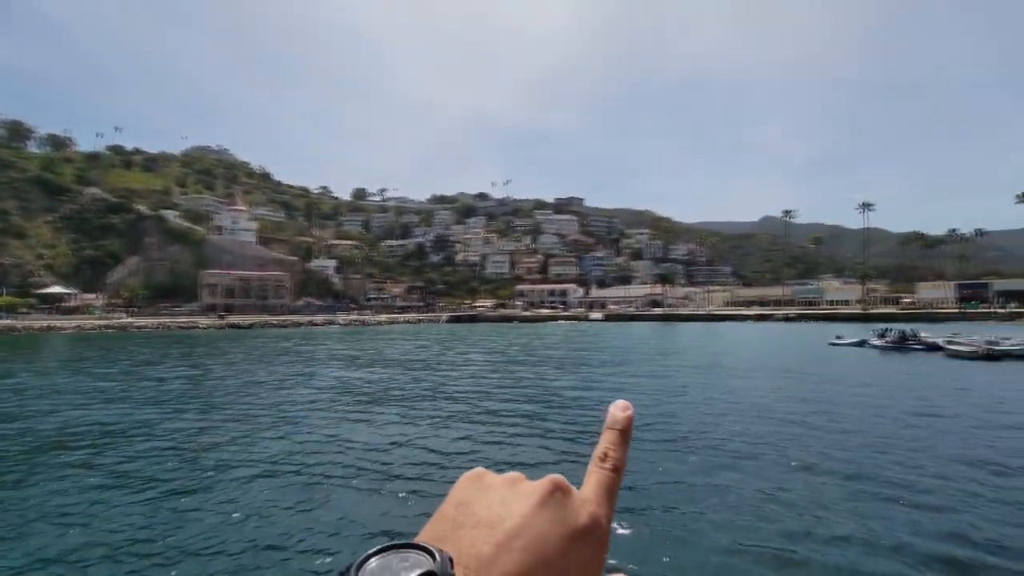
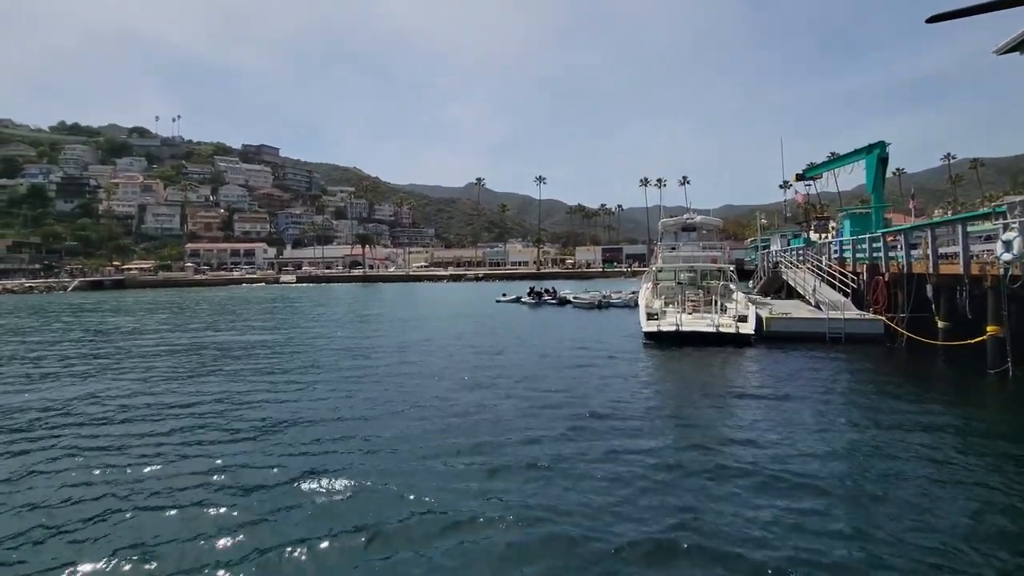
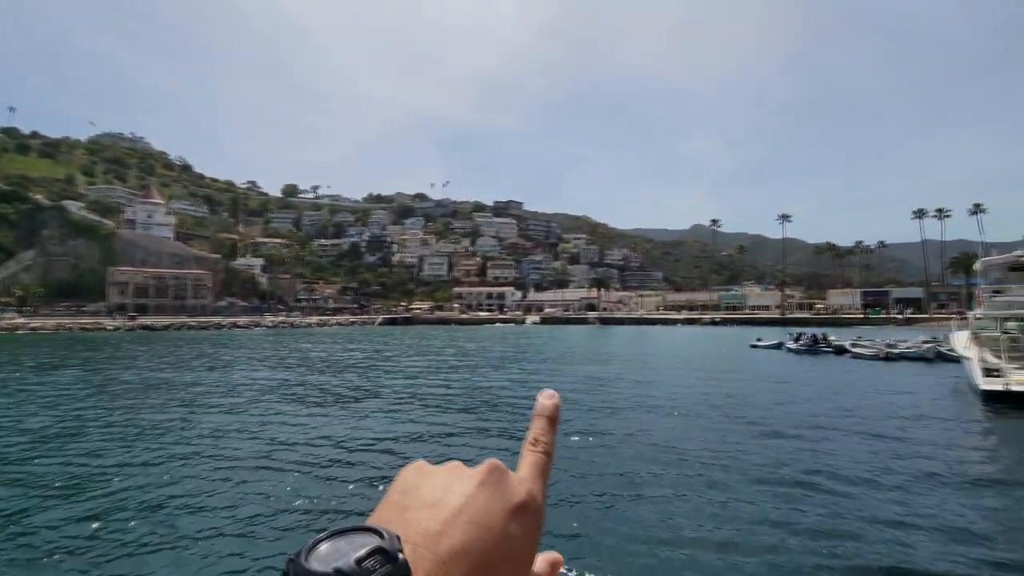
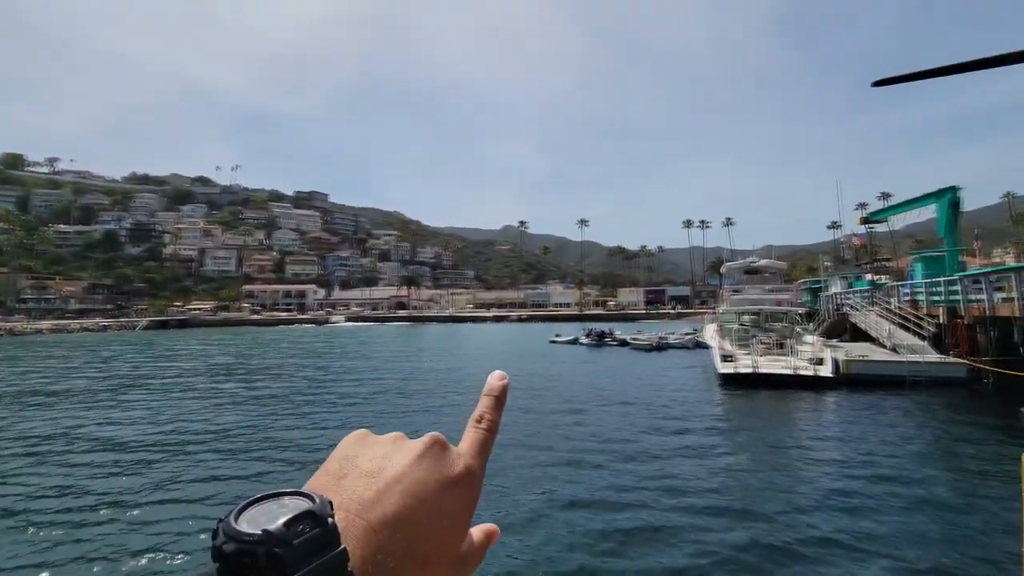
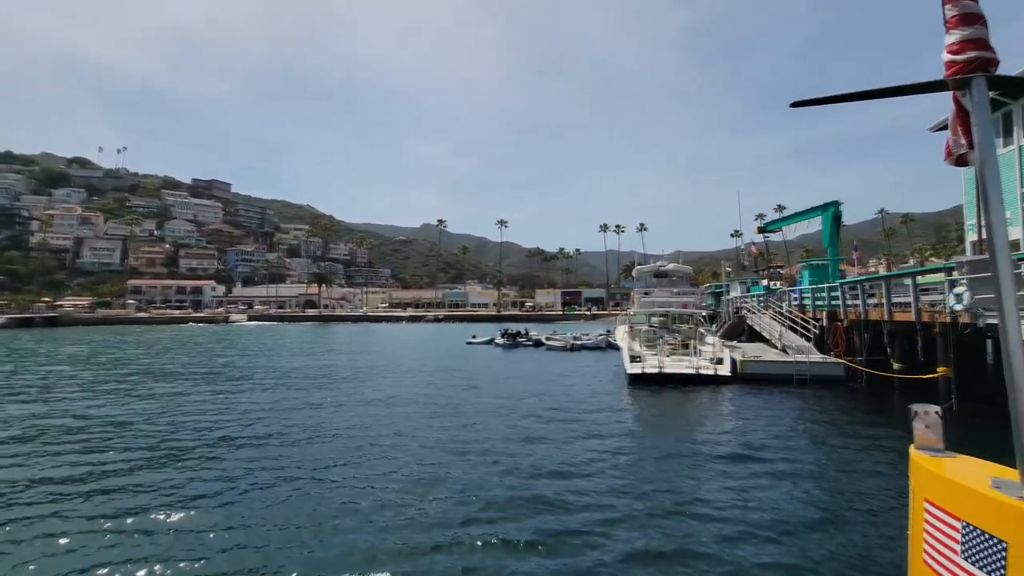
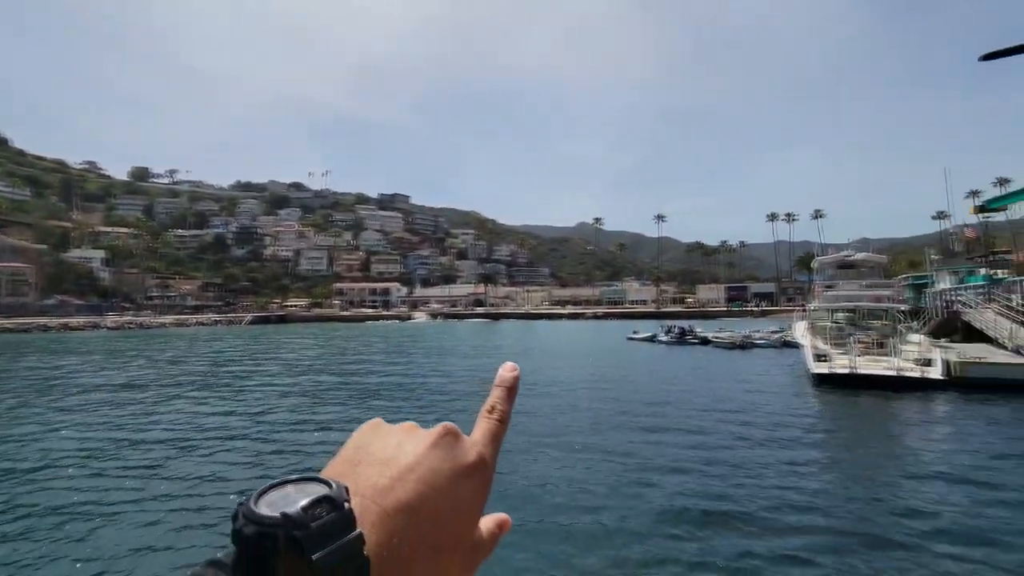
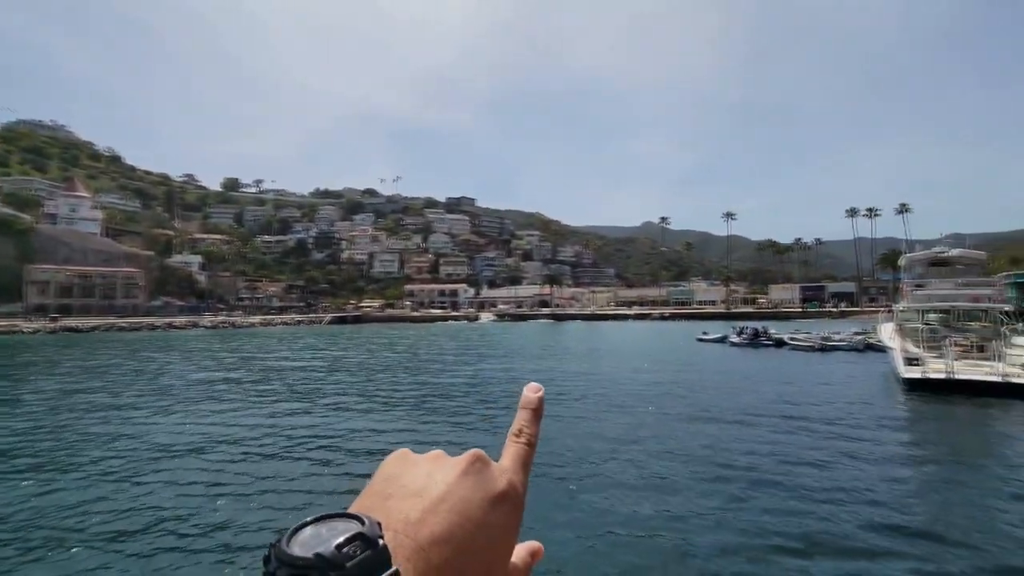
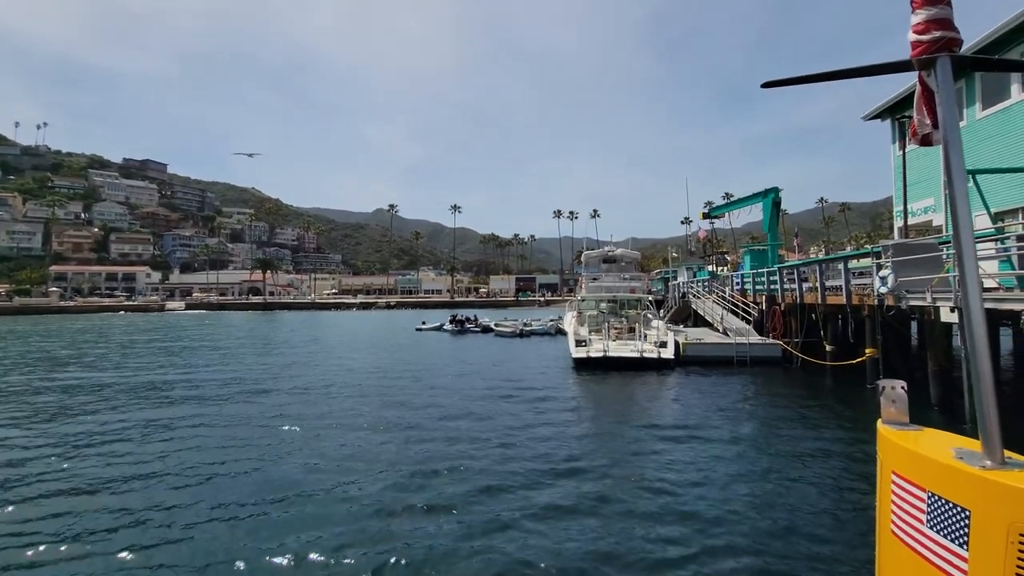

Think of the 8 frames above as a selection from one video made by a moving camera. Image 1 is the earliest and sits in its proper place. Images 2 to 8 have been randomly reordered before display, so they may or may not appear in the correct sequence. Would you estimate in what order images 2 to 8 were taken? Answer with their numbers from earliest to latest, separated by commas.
3, 7, 6, 4, 5, 8, 2
